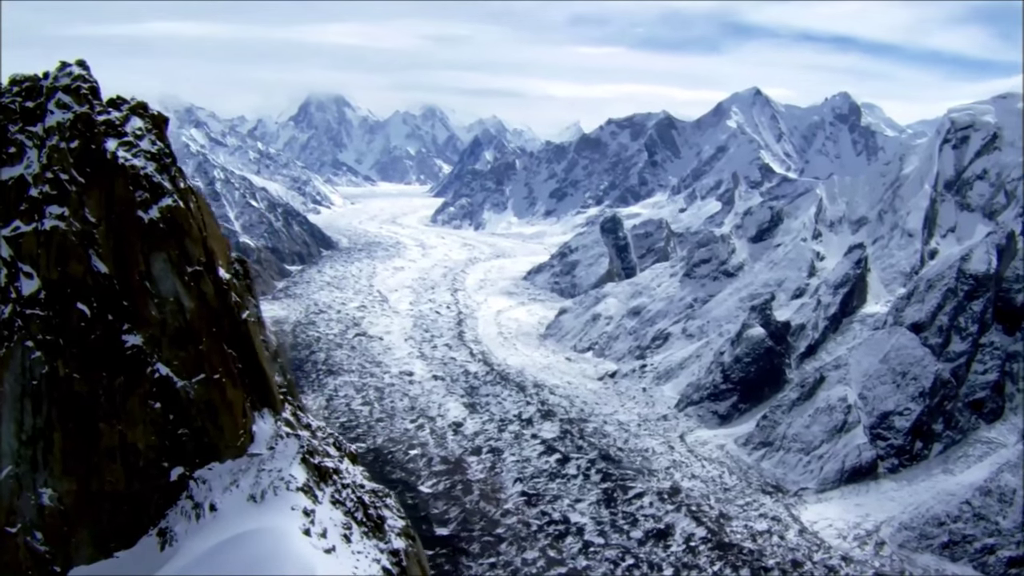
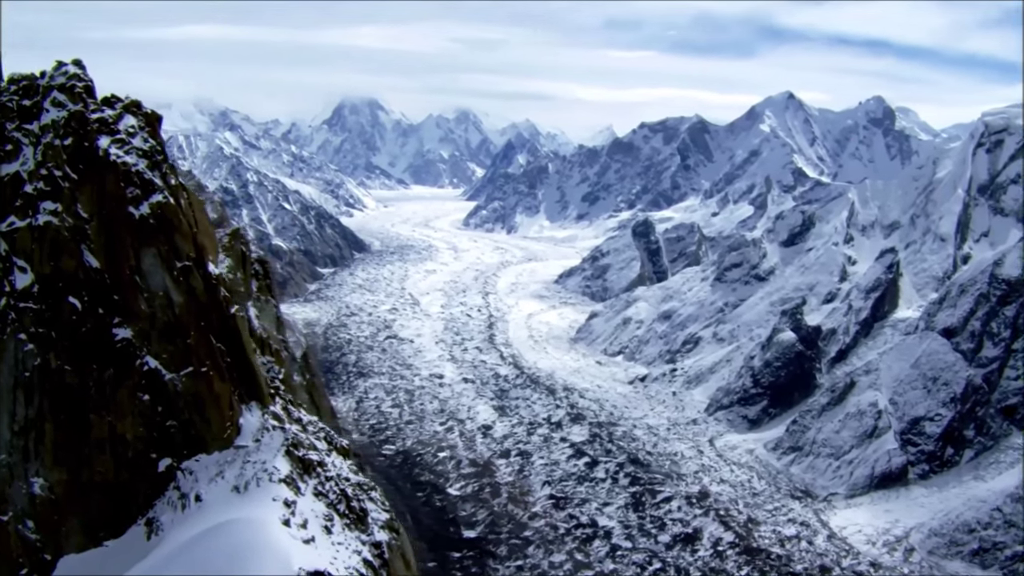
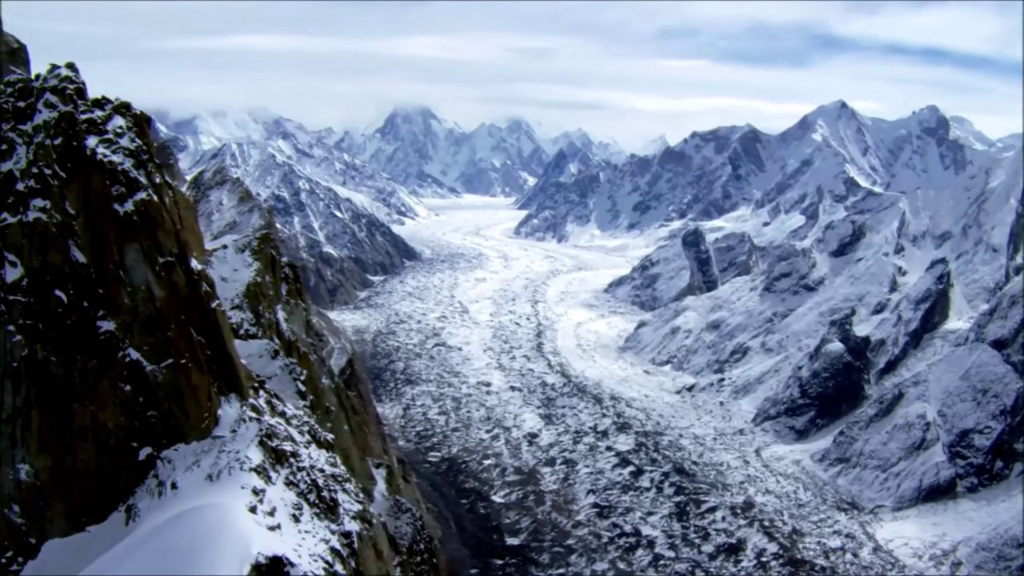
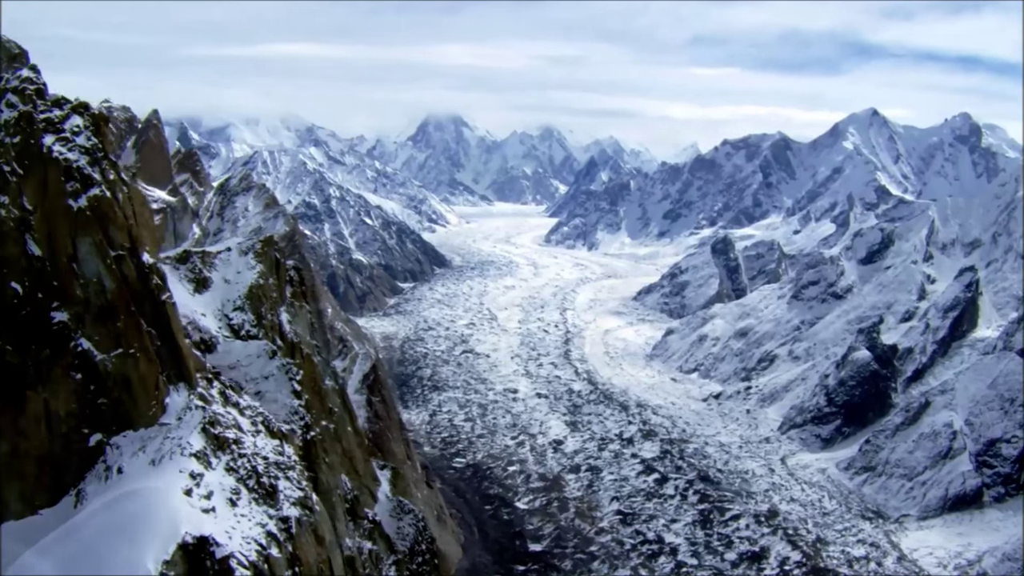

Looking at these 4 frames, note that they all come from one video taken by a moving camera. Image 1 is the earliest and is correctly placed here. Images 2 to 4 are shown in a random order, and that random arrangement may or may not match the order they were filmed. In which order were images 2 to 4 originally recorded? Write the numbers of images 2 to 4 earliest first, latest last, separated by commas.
2, 3, 4
